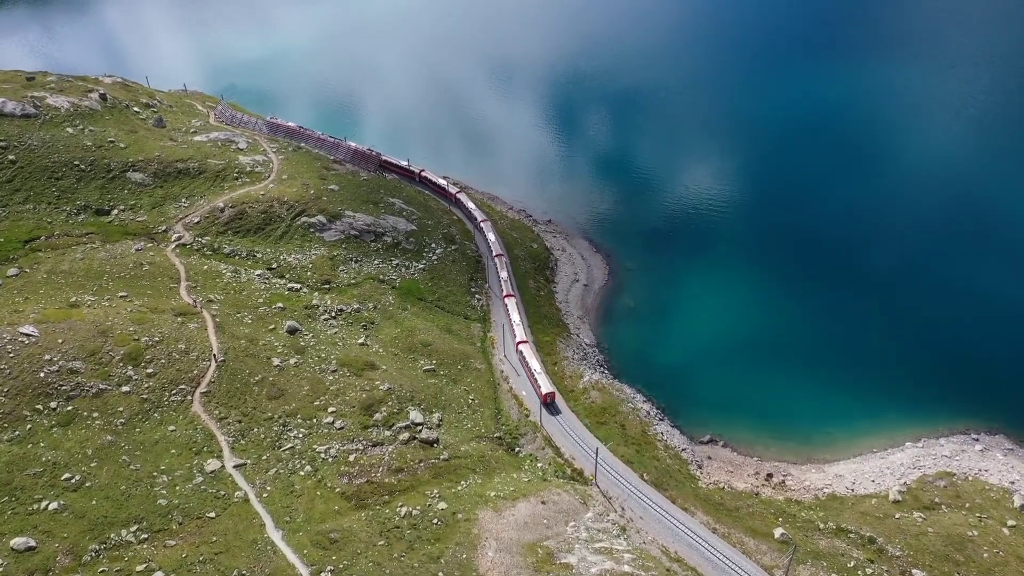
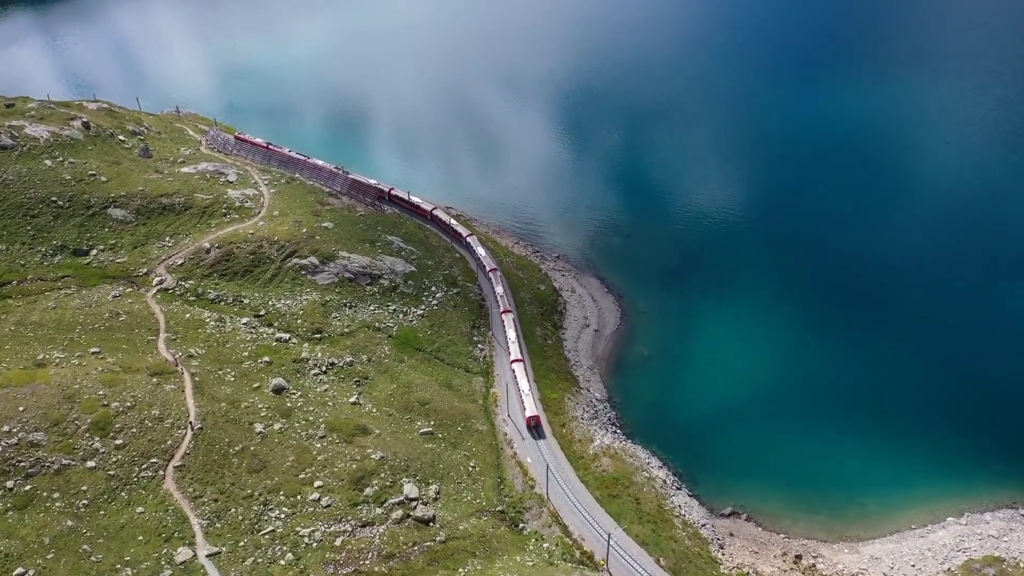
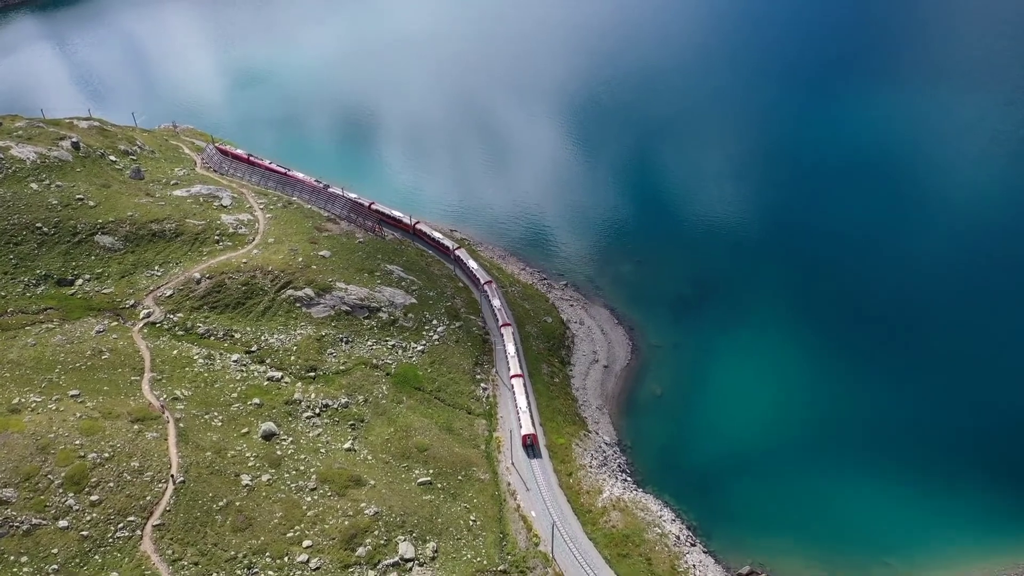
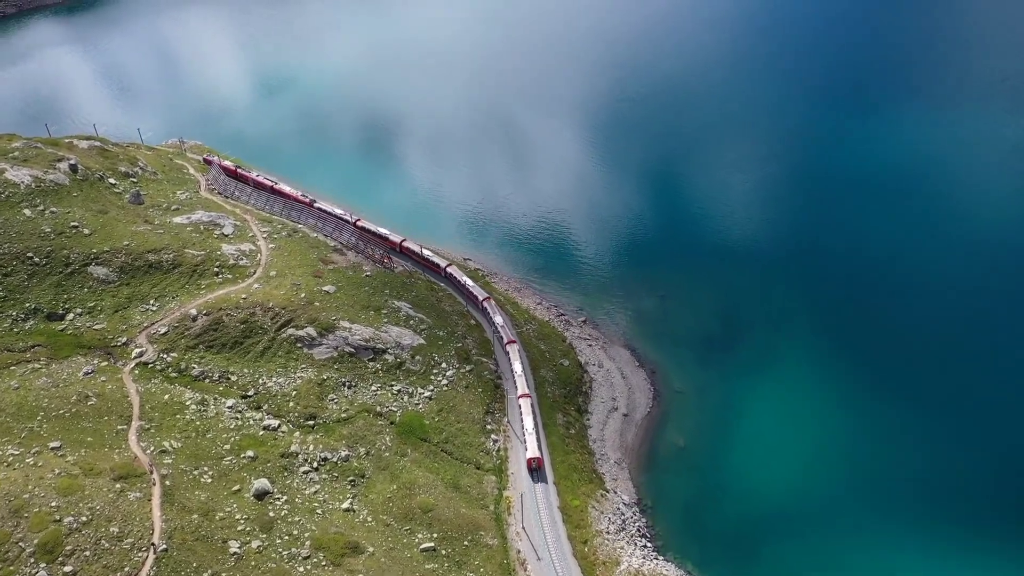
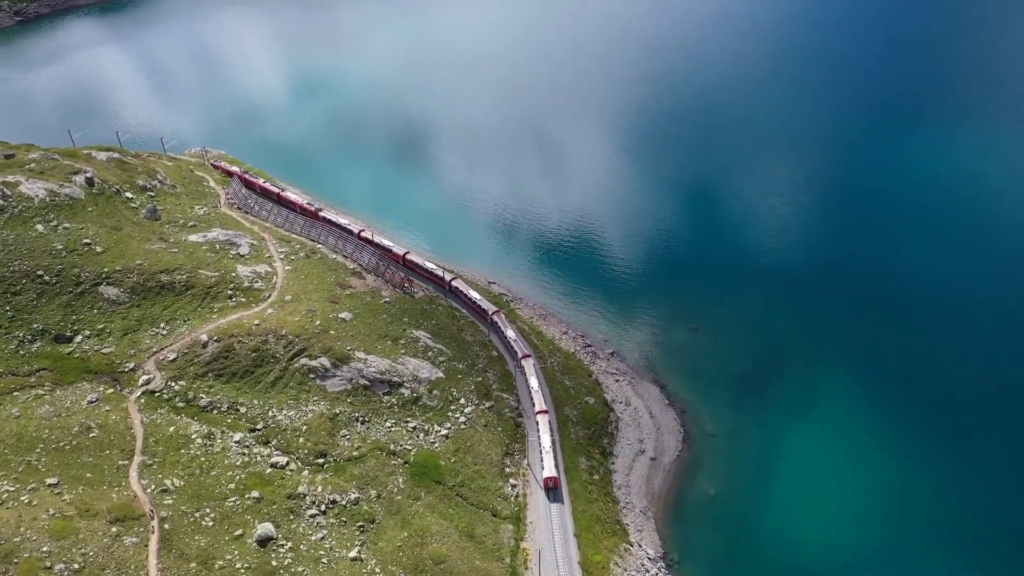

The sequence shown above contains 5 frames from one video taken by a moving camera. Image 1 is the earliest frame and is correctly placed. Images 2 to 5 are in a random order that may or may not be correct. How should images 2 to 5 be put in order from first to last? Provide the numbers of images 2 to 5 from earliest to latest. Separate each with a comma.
2, 3, 4, 5
